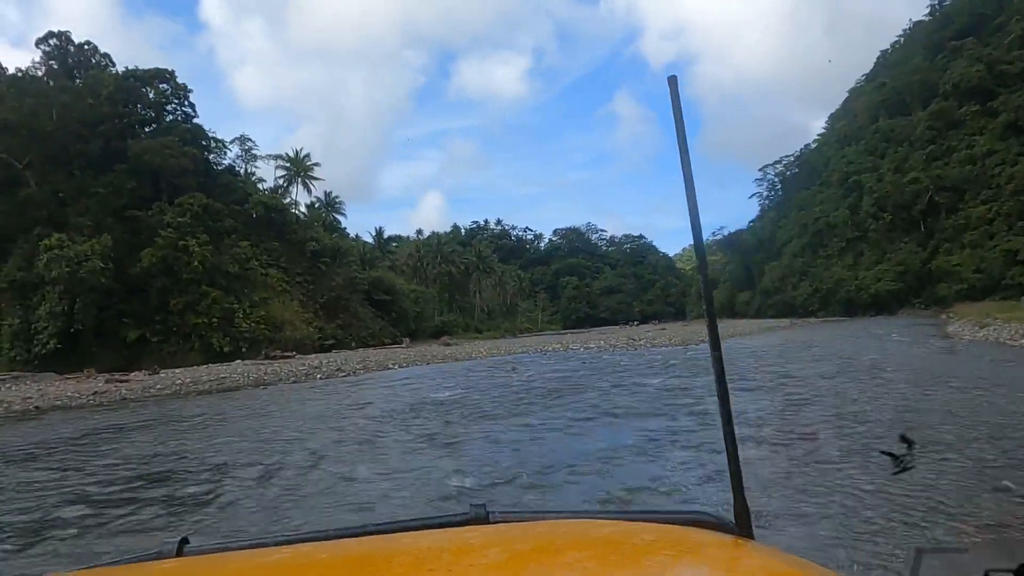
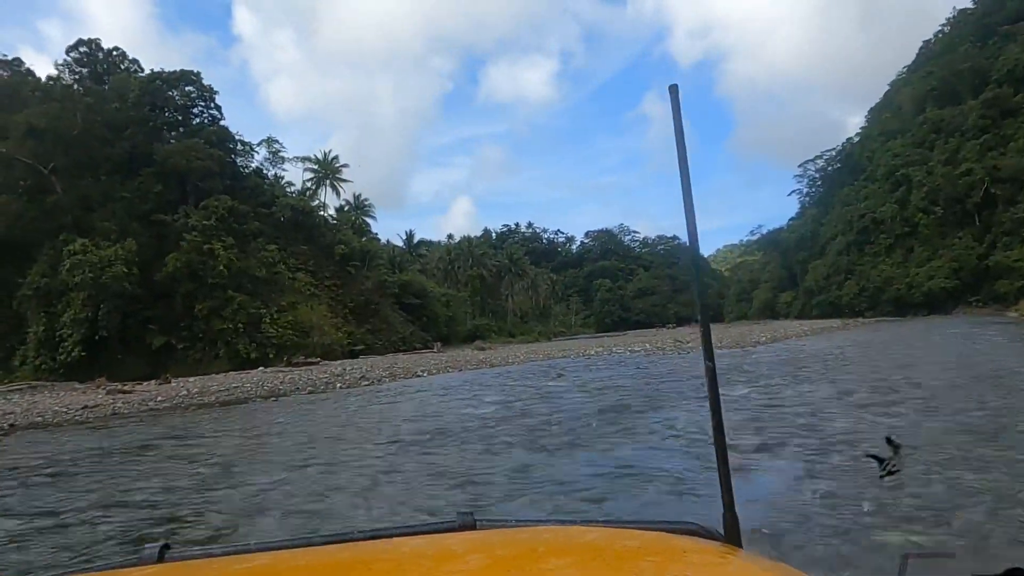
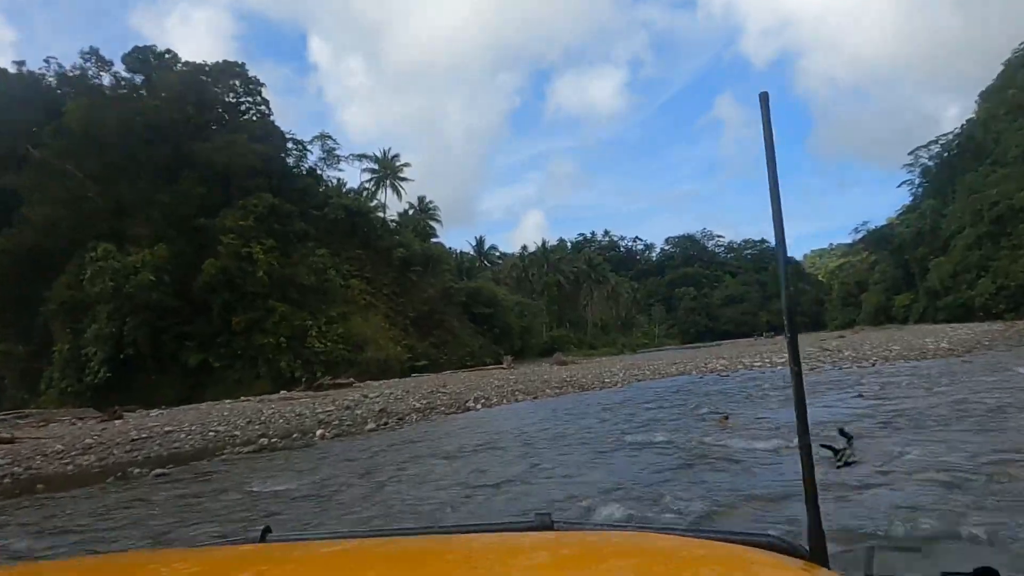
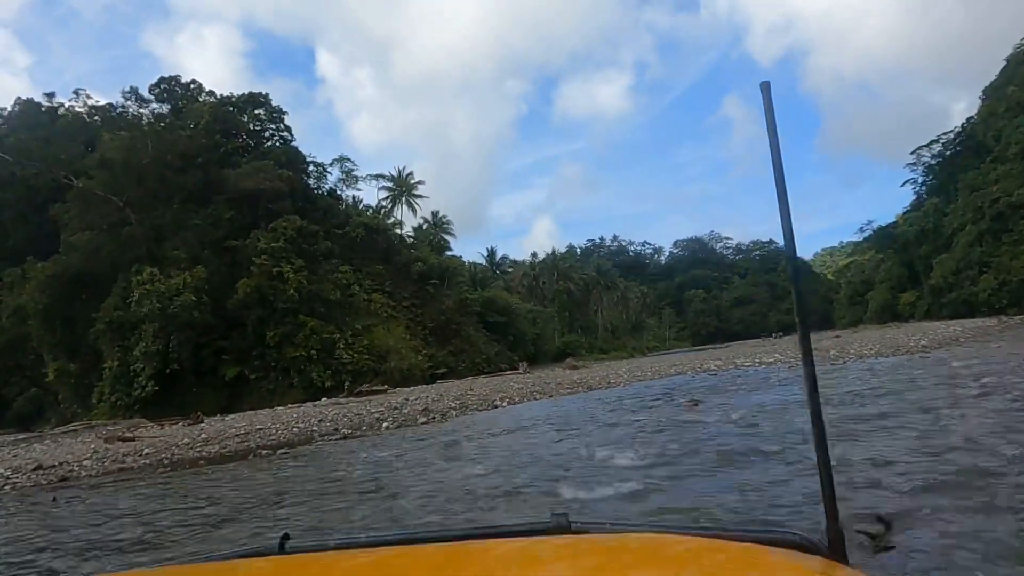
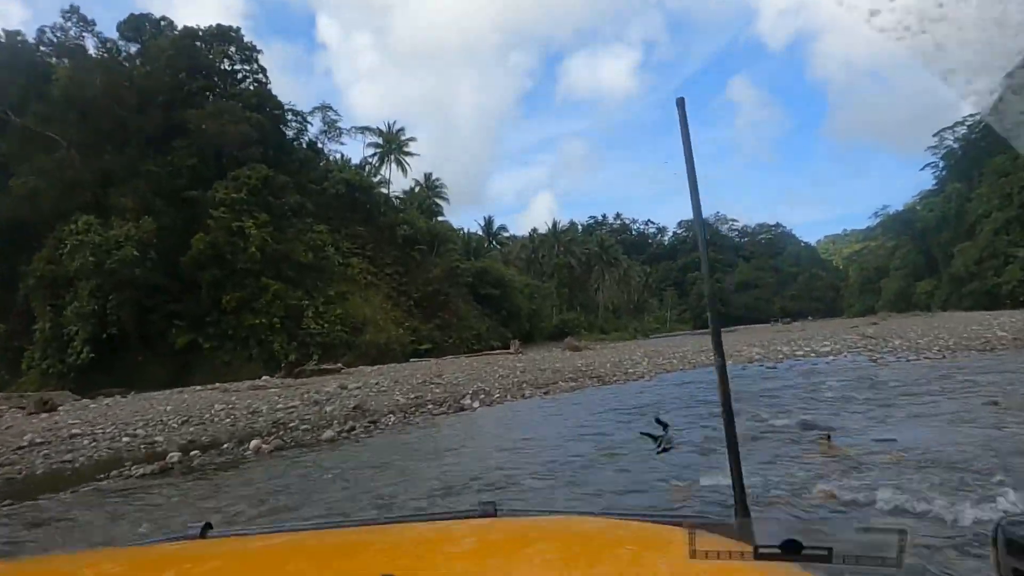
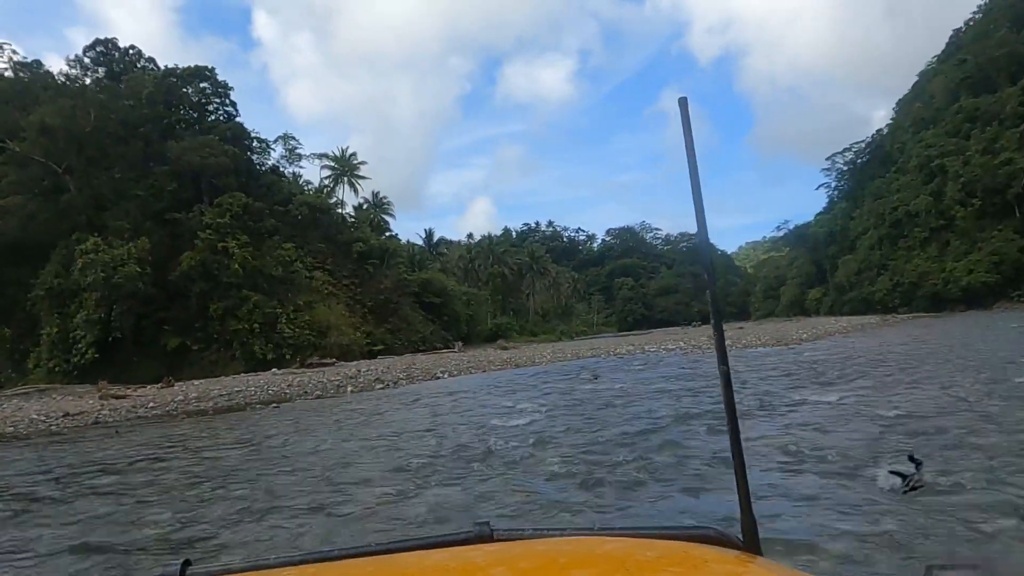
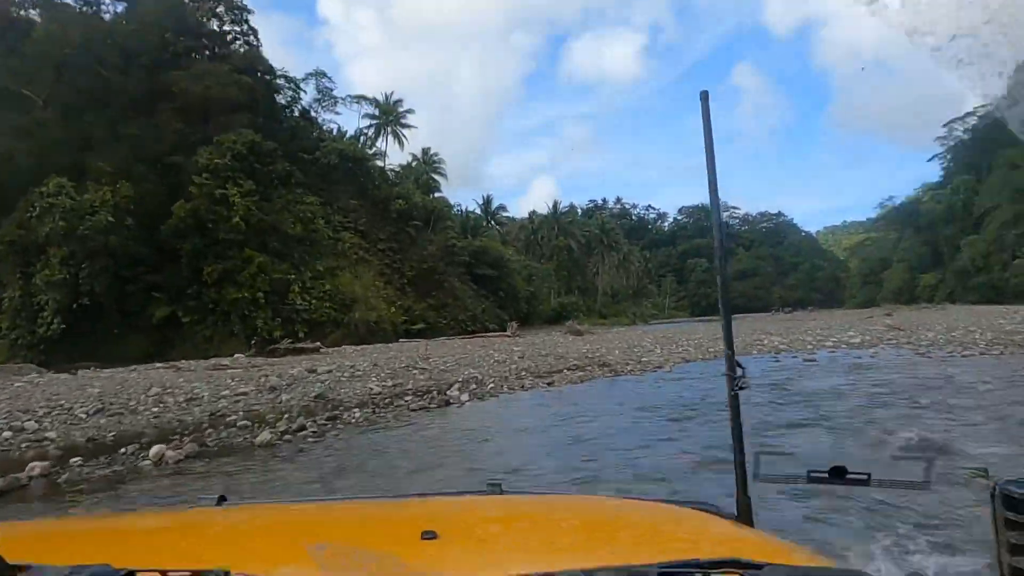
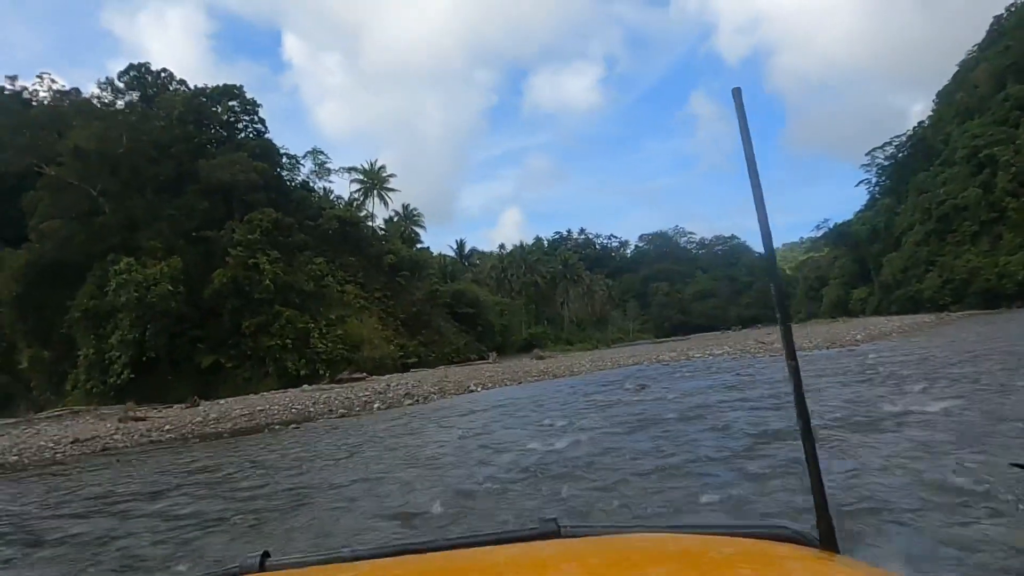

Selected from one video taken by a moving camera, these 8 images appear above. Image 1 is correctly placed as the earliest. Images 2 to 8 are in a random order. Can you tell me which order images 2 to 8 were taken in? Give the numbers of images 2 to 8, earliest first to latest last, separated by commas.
2, 6, 8, 4, 3, 5, 7
